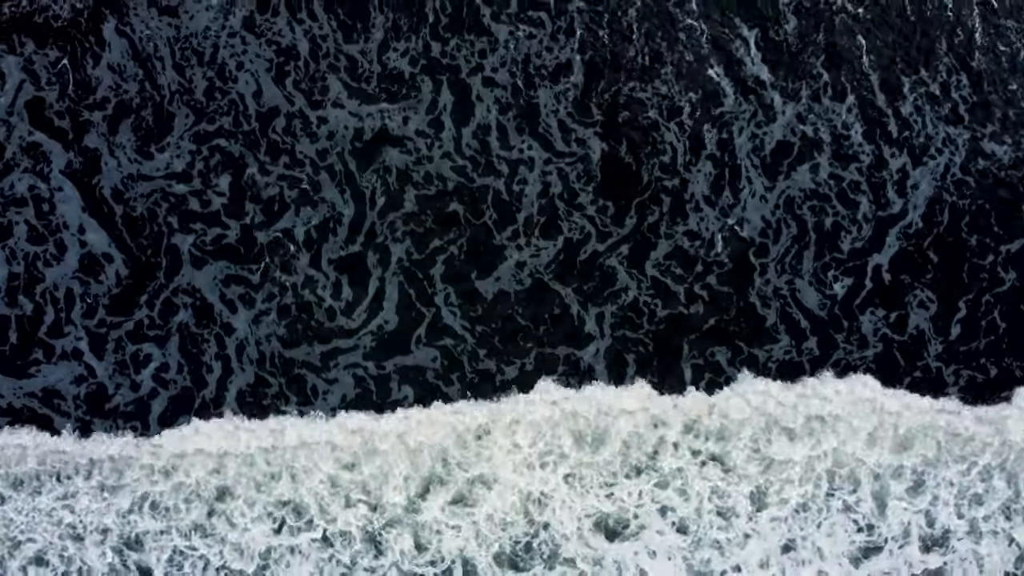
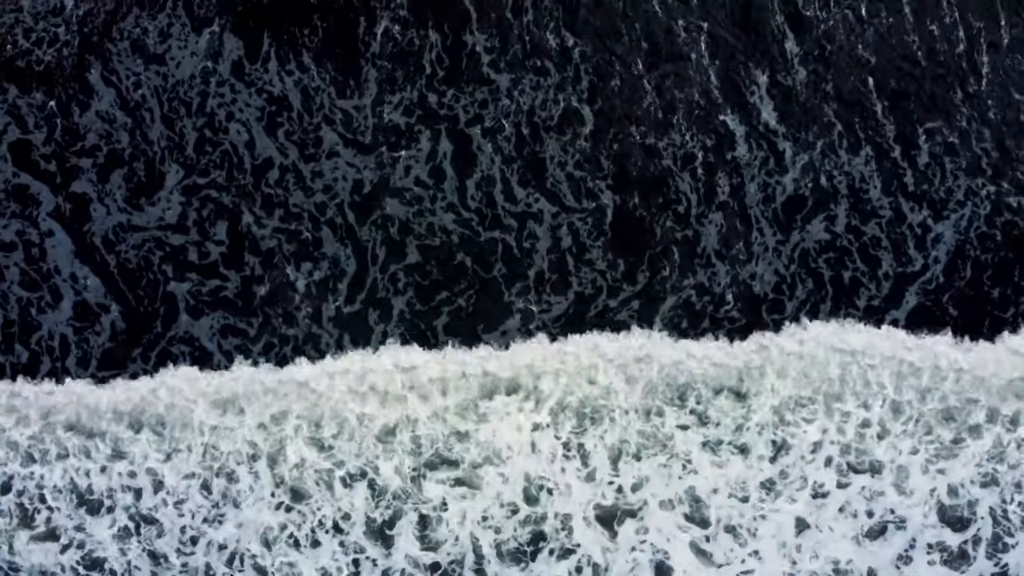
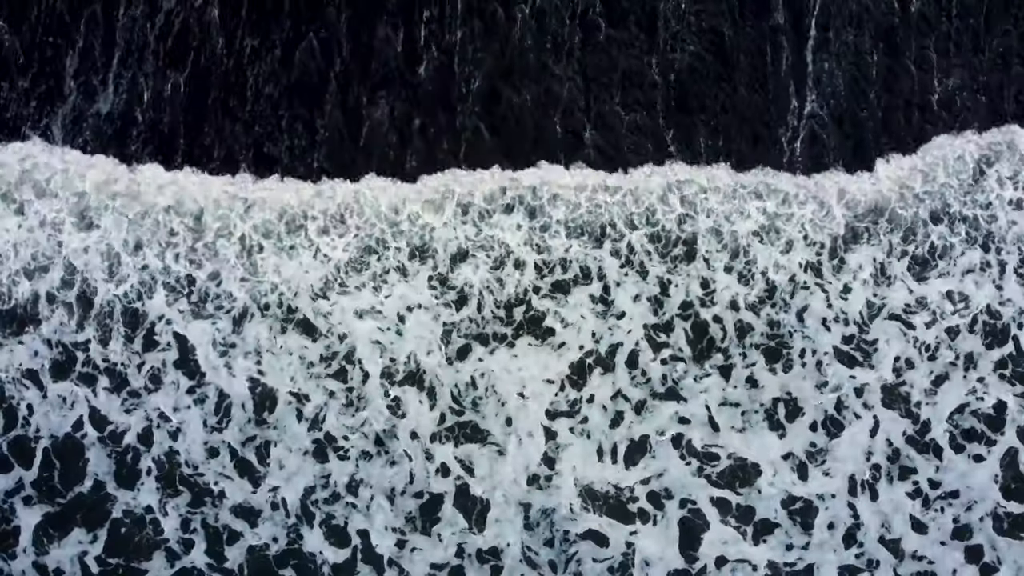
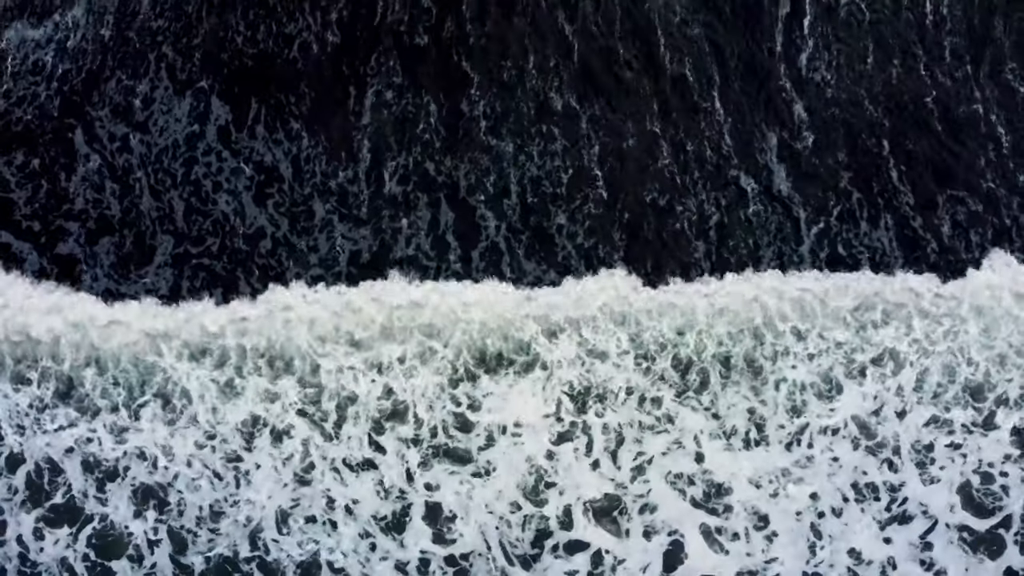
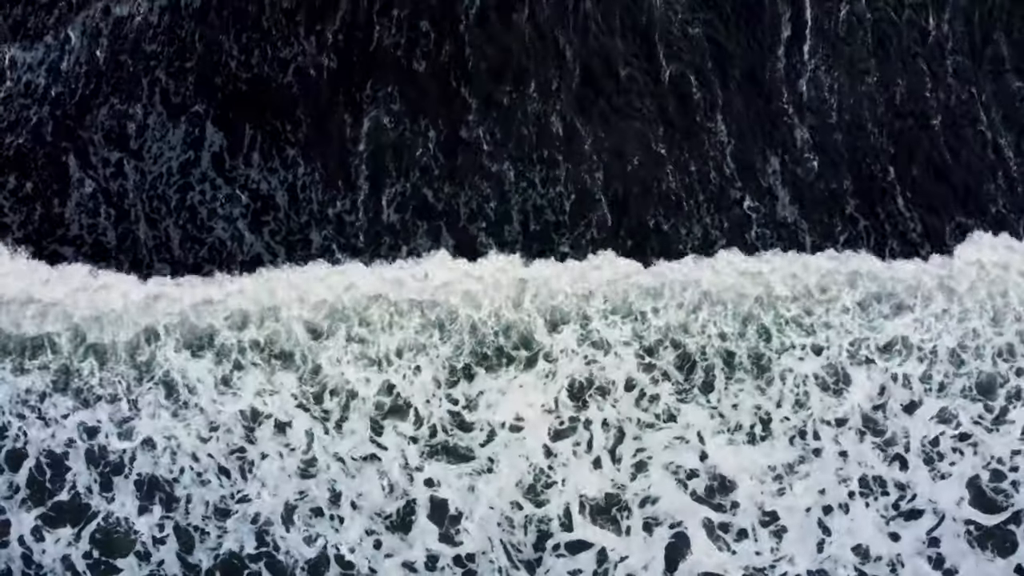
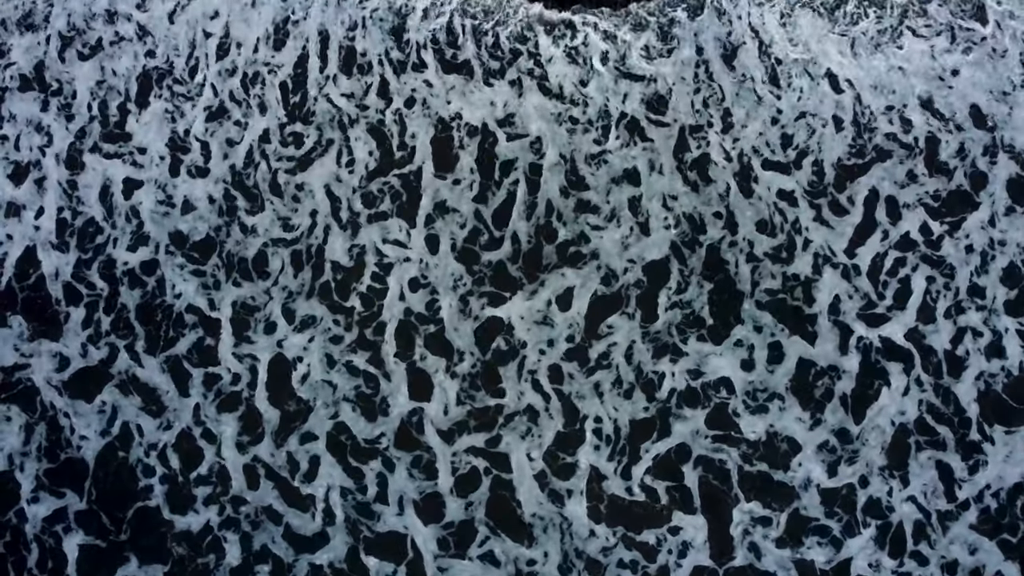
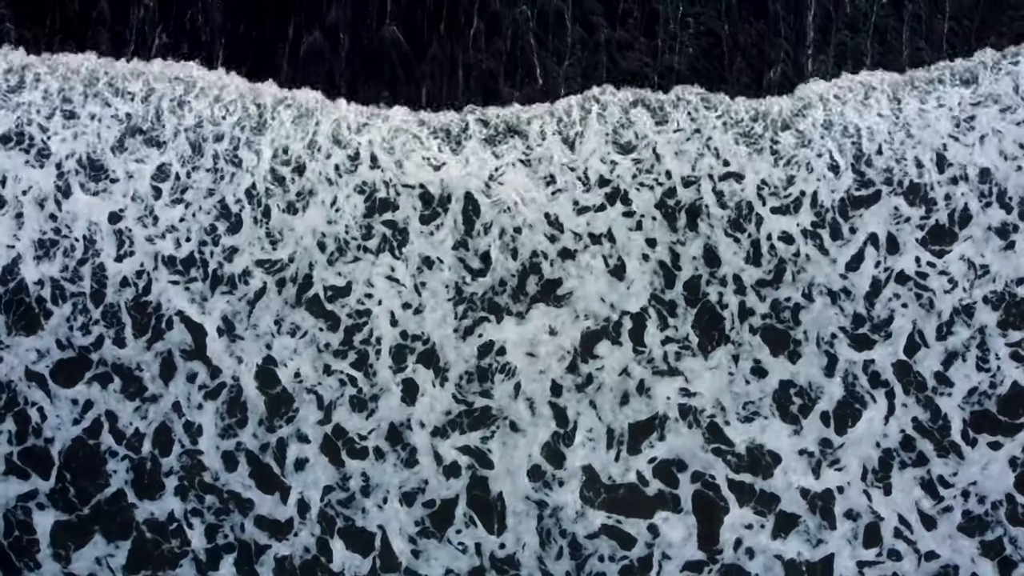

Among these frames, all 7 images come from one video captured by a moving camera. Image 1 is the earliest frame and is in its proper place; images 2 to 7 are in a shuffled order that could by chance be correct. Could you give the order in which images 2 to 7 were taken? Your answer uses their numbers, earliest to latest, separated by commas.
2, 4, 5, 3, 7, 6
